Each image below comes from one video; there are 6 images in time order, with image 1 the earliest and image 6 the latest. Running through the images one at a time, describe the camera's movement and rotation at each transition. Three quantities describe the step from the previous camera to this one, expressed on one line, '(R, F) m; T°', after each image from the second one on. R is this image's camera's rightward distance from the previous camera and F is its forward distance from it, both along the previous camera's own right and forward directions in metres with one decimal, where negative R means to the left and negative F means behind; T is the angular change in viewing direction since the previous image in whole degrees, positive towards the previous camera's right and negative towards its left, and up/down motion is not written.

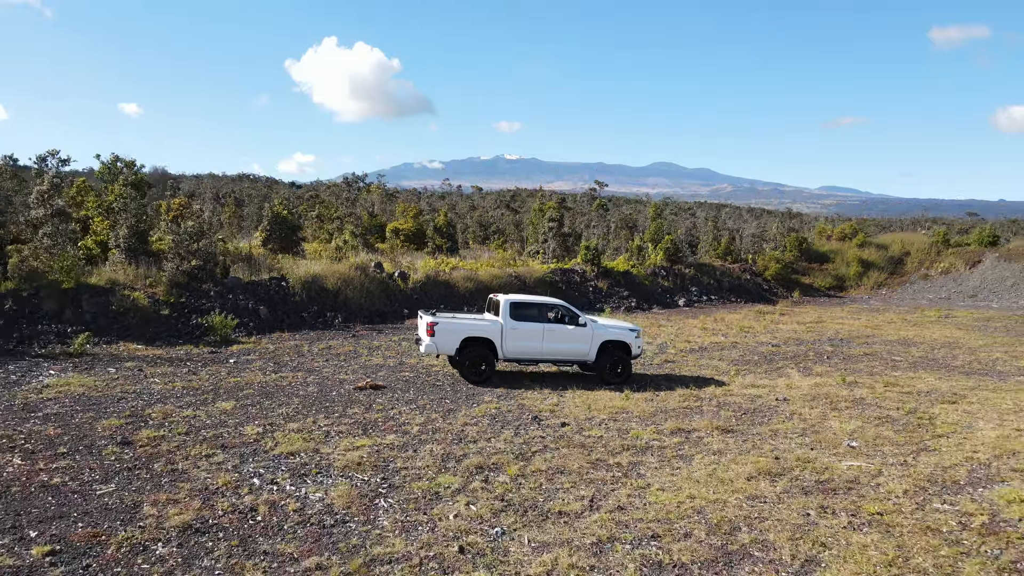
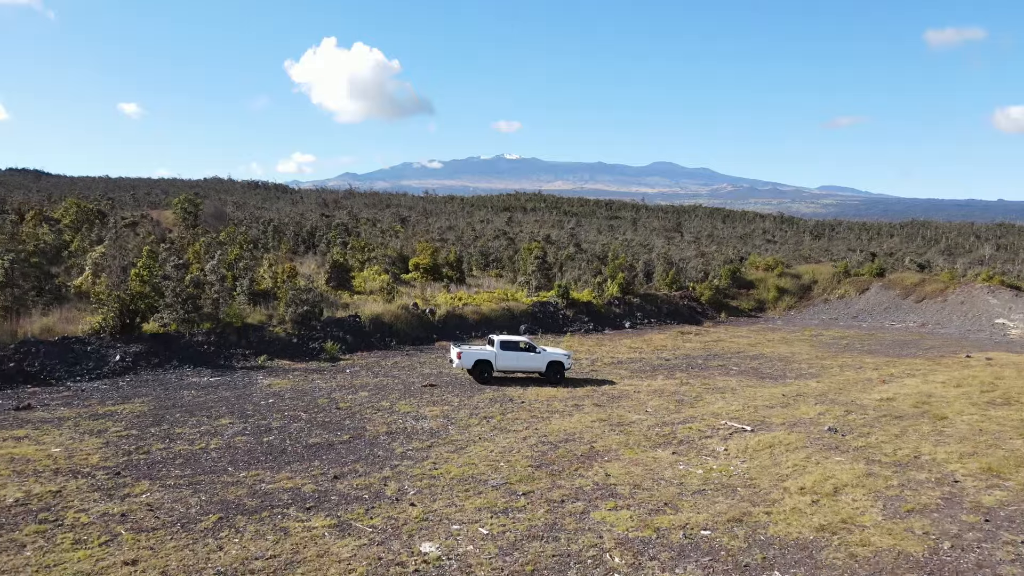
(+0.1, -5.5) m; 0°
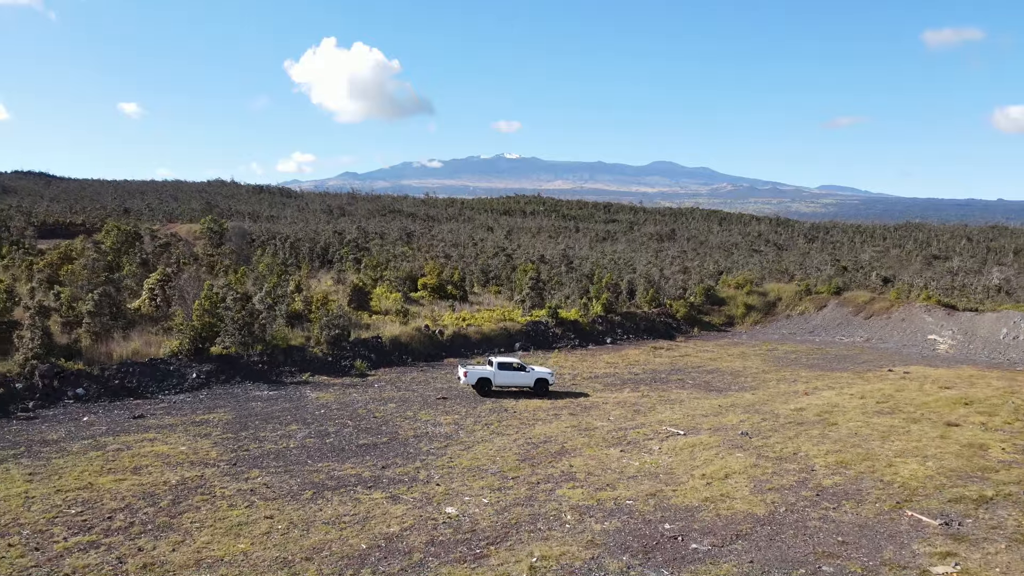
(+0.1, -3.1) m; 0°
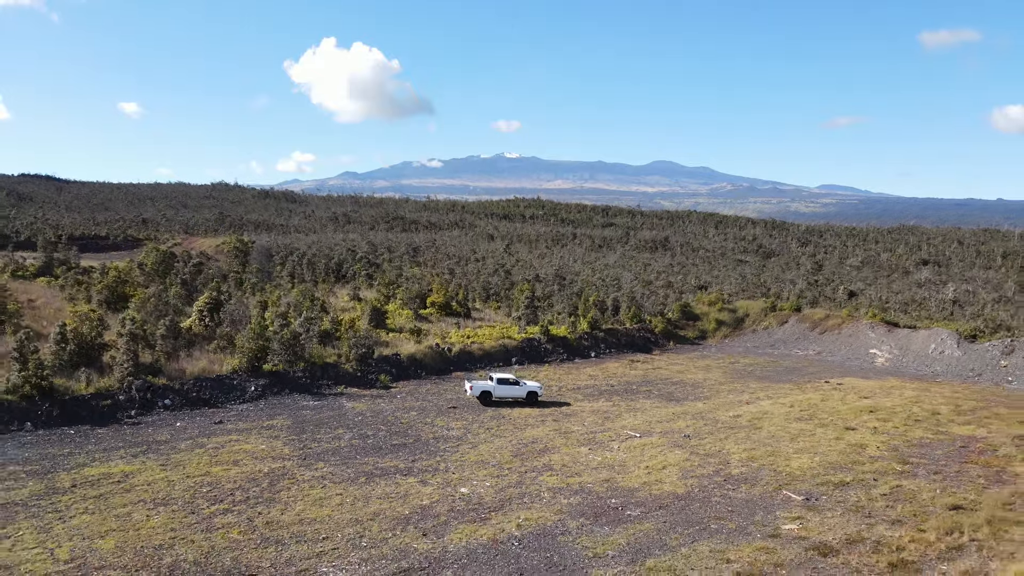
(+0.1, -3.6) m; 0°
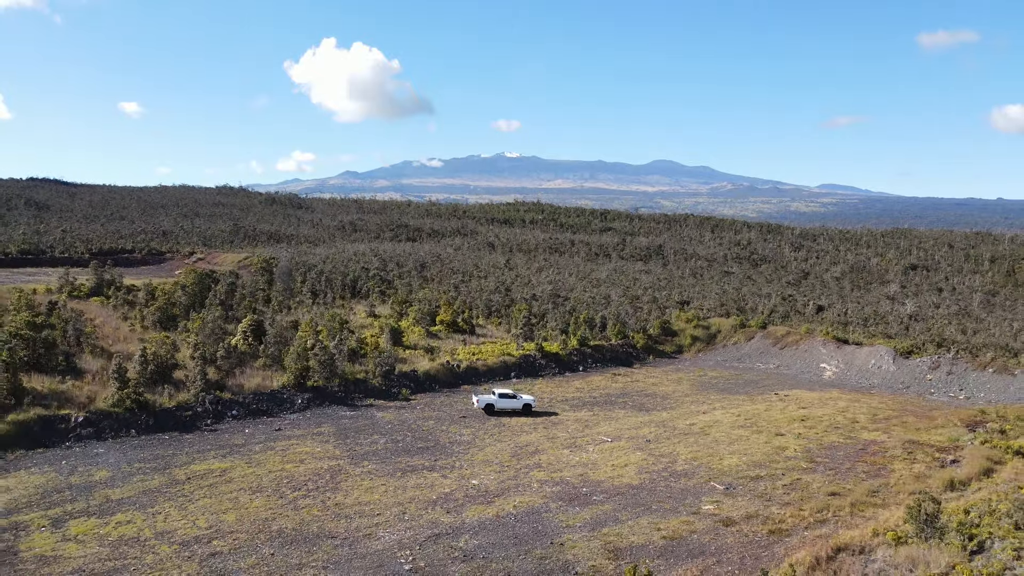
(0.0, -4.2) m; 0°
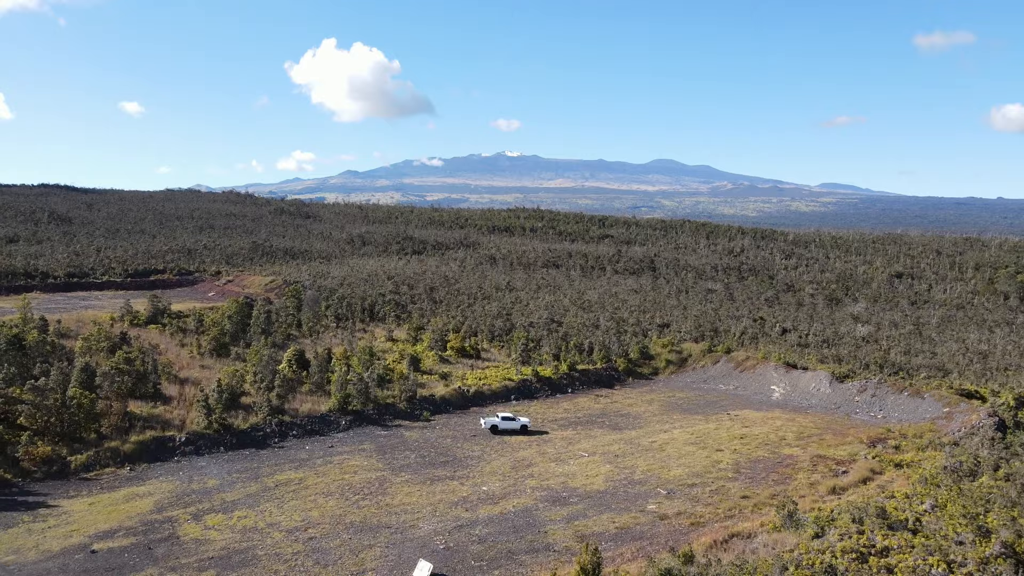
(0.0, -5.9) m; 0°
